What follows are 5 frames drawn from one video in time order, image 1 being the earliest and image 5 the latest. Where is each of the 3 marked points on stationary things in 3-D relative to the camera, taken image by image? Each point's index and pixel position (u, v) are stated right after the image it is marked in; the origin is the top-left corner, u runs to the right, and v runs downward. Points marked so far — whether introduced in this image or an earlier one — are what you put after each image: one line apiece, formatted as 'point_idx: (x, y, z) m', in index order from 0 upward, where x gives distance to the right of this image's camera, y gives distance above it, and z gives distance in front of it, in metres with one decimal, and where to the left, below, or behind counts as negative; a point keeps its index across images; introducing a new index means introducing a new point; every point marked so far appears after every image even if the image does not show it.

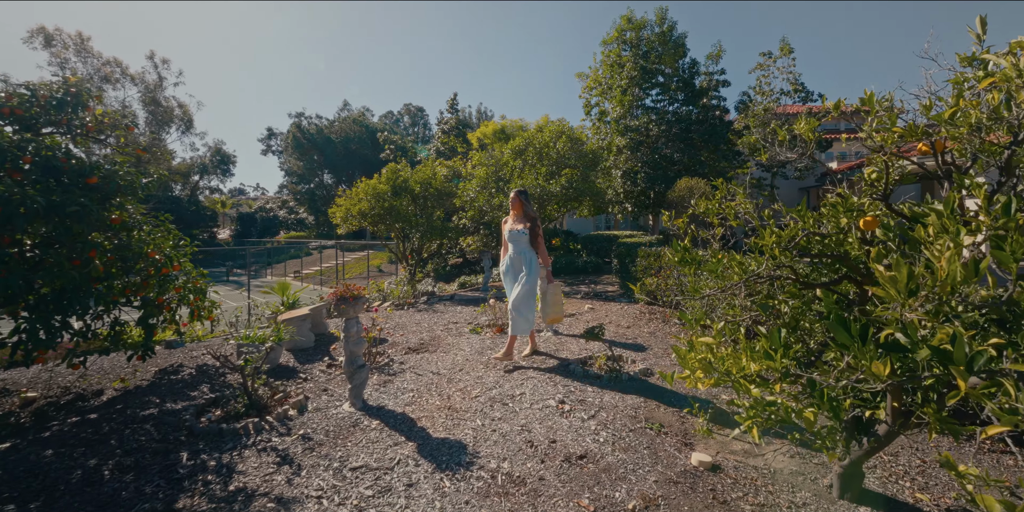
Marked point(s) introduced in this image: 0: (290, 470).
0: (-1.4, -1.3, +2.7) m
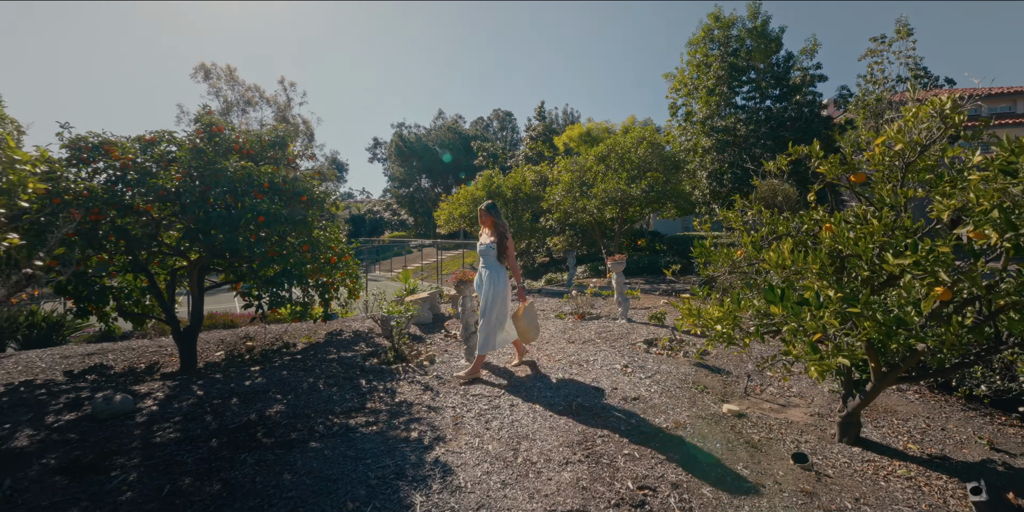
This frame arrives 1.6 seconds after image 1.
0: (-0.7, -1.3, +4.0) m
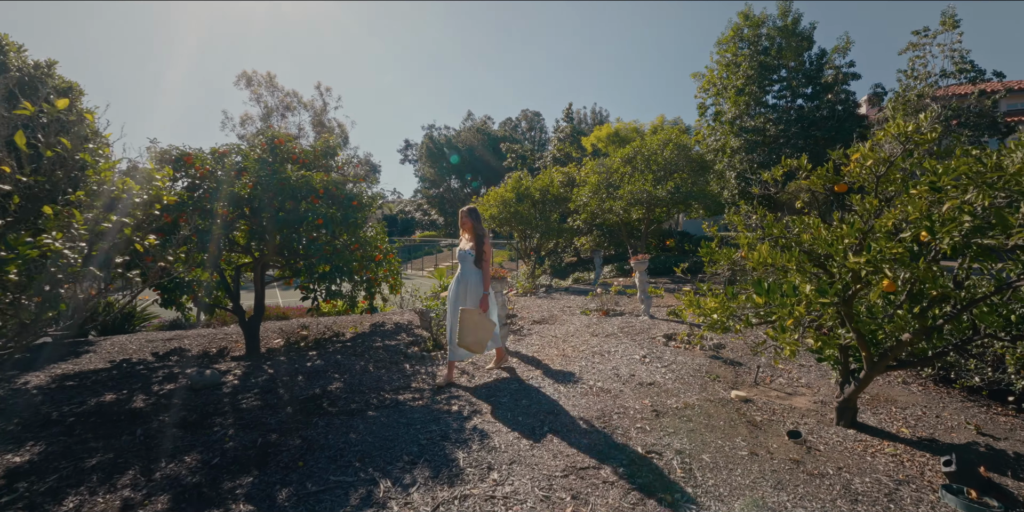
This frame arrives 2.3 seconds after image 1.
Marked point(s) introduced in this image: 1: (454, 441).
0: (-0.5, -1.2, +4.5) m
1: (-0.4, -1.3, +3.0) m
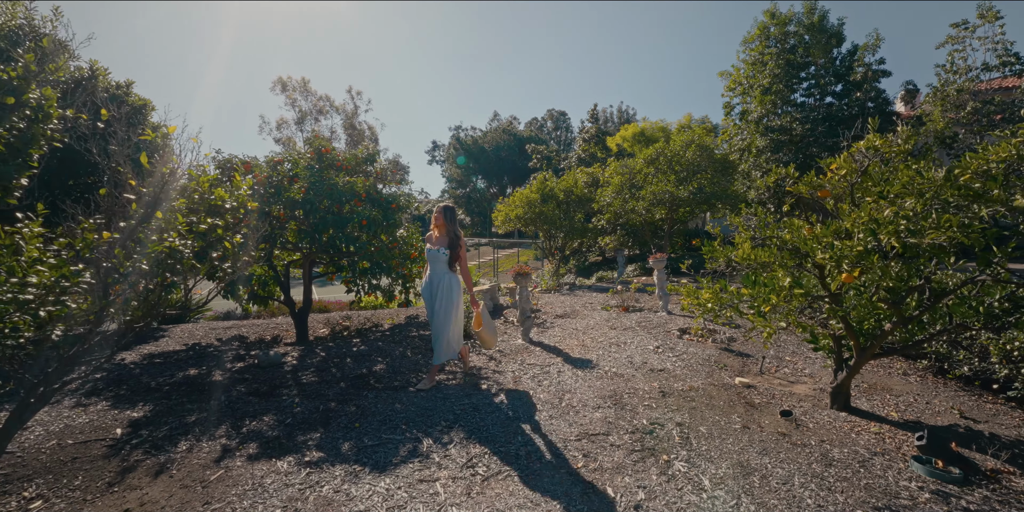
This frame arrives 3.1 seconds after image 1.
0: (-0.2, -1.2, +5.0) m
1: (-0.2, -1.3, +3.5) m
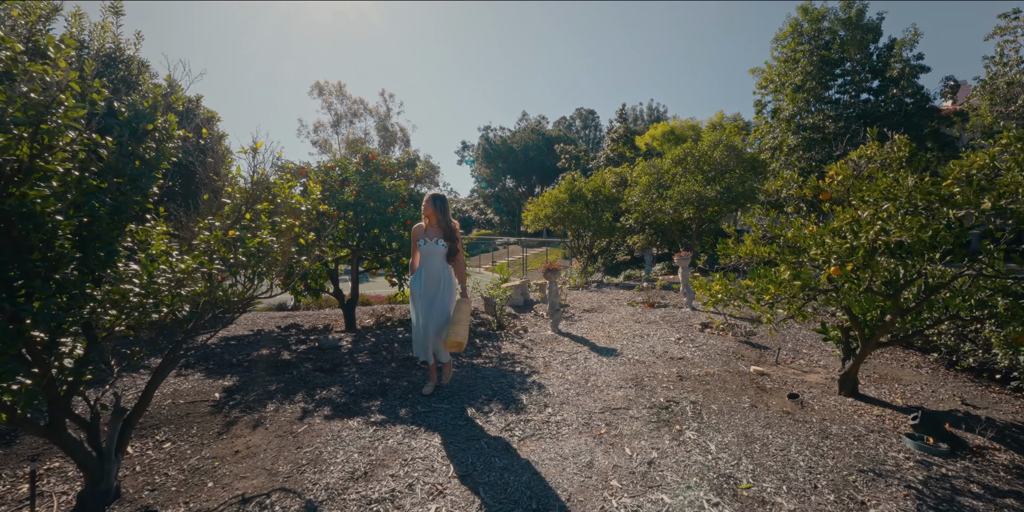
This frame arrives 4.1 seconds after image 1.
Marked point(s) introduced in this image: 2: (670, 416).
0: (+0.2, -1.2, +5.5) m
1: (+0.1, -1.2, +4.0) m
2: (+1.2, -1.3, +3.4) m
